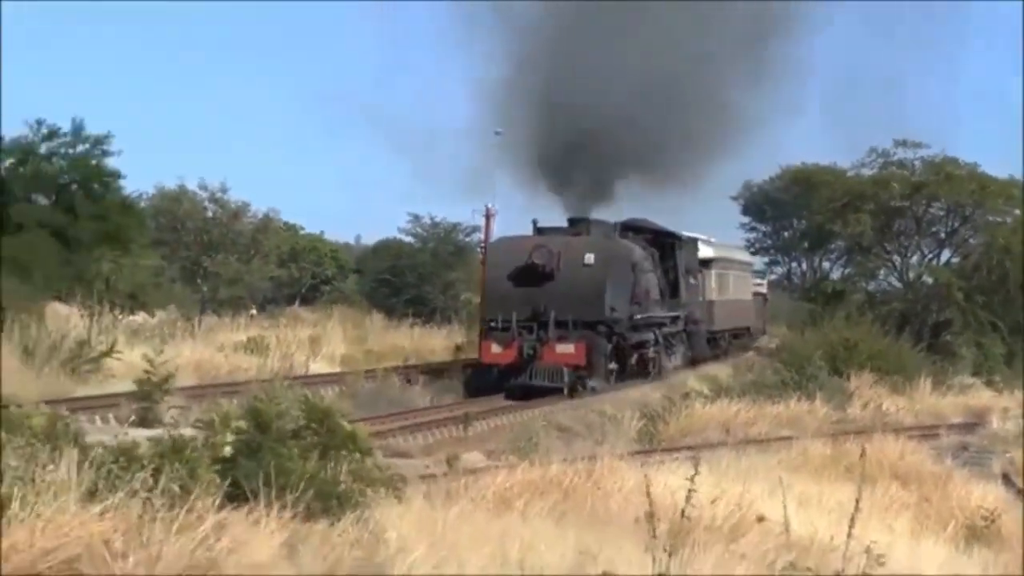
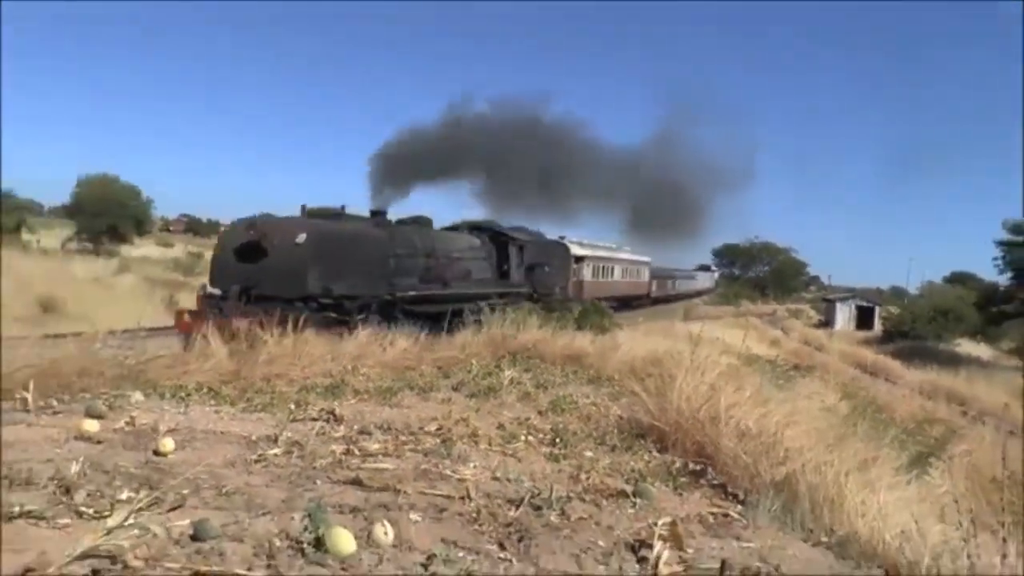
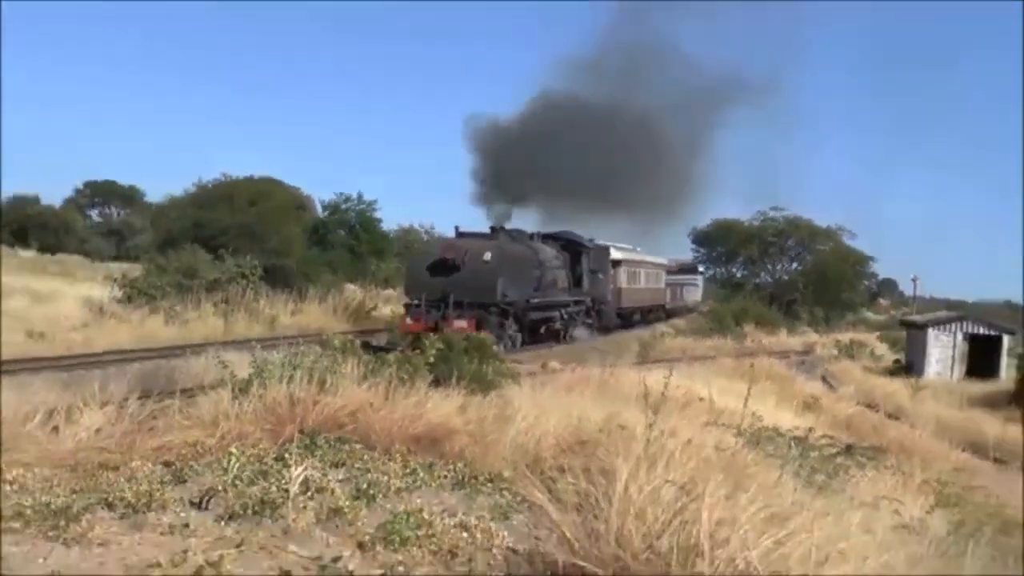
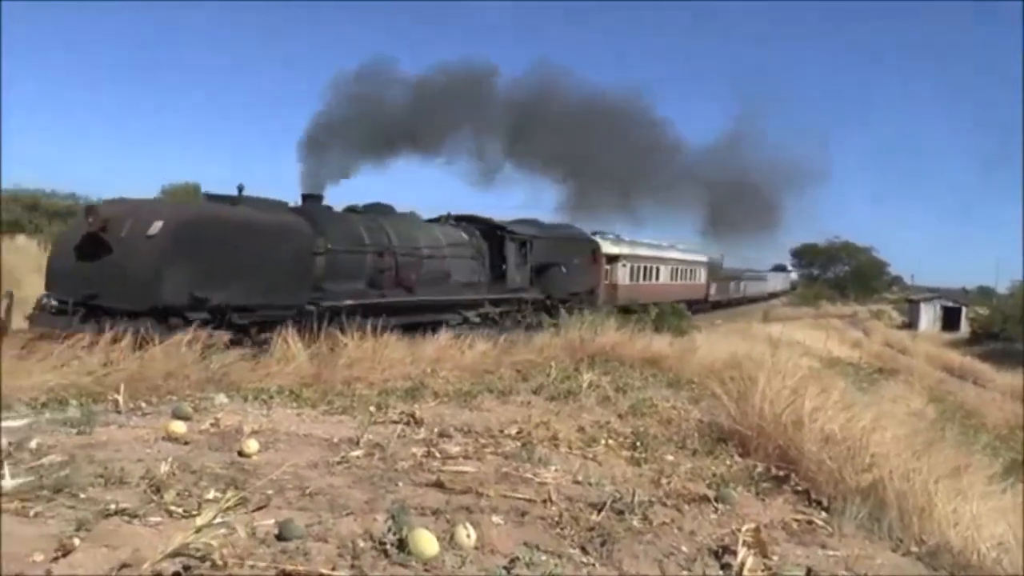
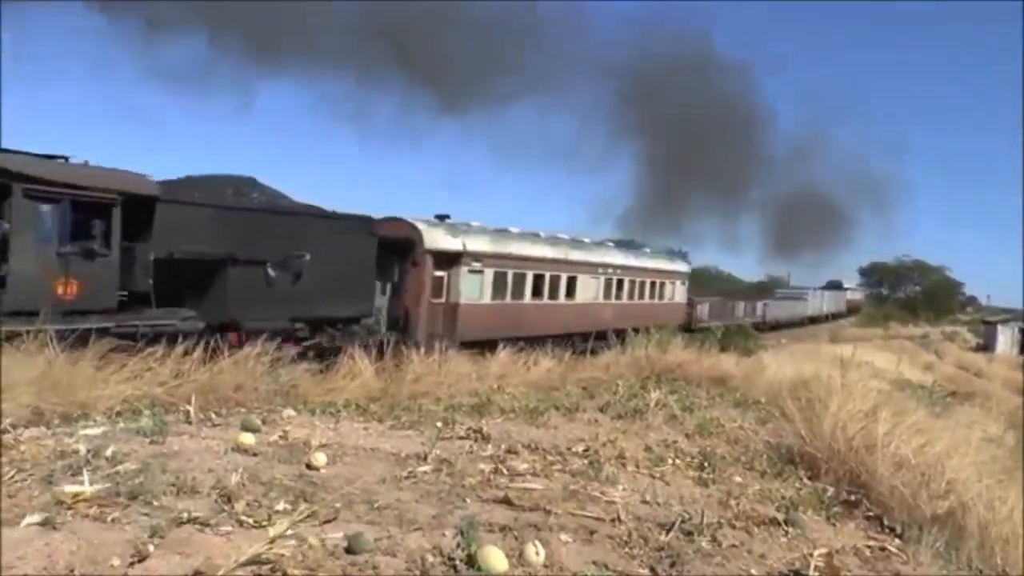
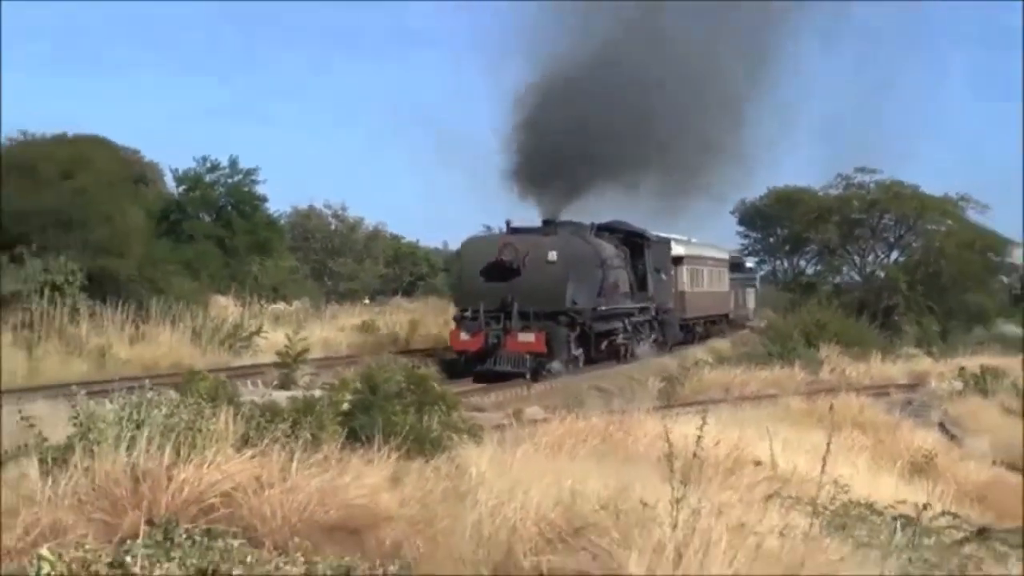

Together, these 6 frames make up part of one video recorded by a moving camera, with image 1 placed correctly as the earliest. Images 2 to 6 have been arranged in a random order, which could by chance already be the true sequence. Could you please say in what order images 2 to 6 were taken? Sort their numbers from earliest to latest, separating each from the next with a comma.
6, 3, 2, 4, 5
